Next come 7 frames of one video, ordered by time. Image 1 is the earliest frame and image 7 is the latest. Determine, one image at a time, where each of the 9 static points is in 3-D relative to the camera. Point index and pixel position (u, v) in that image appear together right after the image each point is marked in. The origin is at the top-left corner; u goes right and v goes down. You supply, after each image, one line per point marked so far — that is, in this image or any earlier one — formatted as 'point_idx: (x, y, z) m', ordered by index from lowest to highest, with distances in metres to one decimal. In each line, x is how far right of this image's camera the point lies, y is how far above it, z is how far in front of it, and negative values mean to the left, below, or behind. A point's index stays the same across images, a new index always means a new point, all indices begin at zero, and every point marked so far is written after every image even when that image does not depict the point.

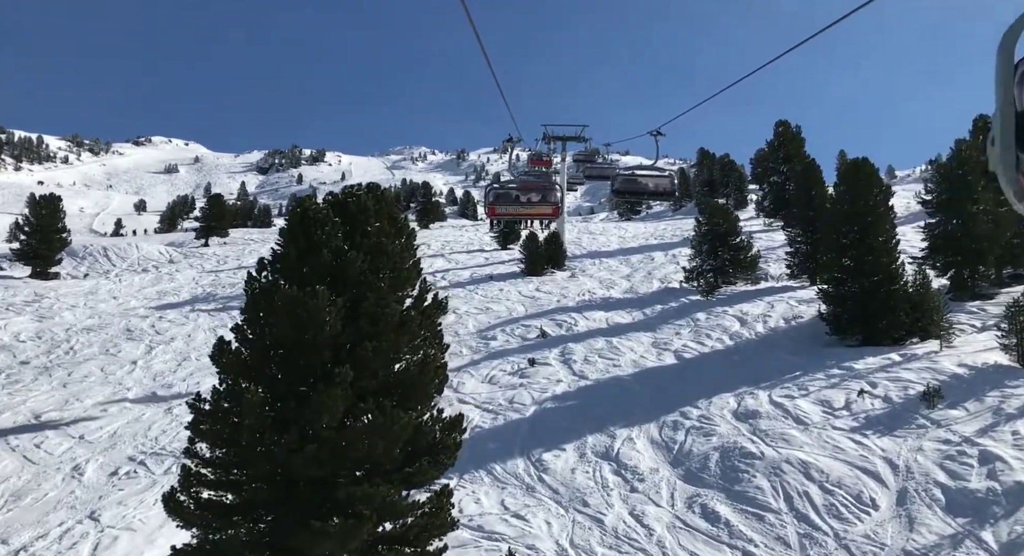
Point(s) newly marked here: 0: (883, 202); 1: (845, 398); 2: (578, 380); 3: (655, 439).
0: (+10.3, +2.1, +19.3) m
1: (+7.3, -2.6, +15.2) m
2: (+1.8, -2.8, +18.7) m
3: (+3.1, -3.5, +14.9) m
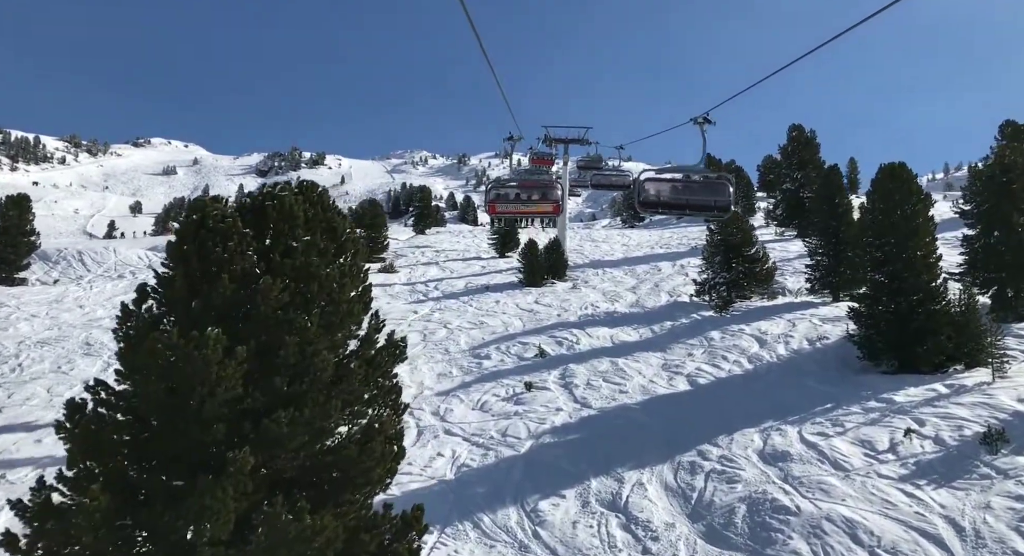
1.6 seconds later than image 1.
0: (+10.2, +1.6, +17.3) m
1: (+7.1, -3.0, +13.2) m
2: (+1.6, -3.1, +16.7) m
3: (+2.9, -3.8, +12.8) m
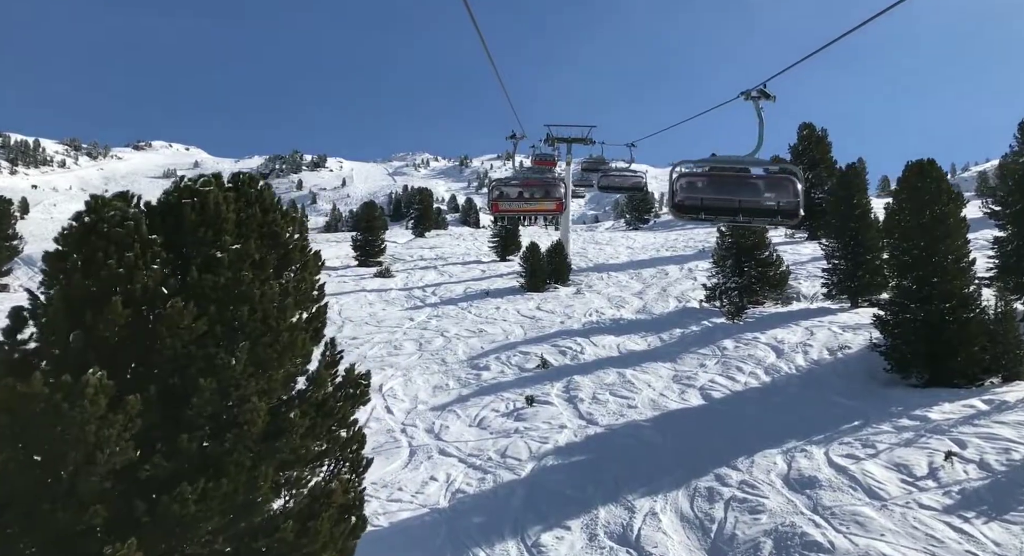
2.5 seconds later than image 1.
0: (+10.2, +1.5, +16.0) m
1: (+7.1, -3.2, +11.9) m
2: (+1.6, -3.3, +15.4) m
3: (+2.9, -3.9, +11.6) m
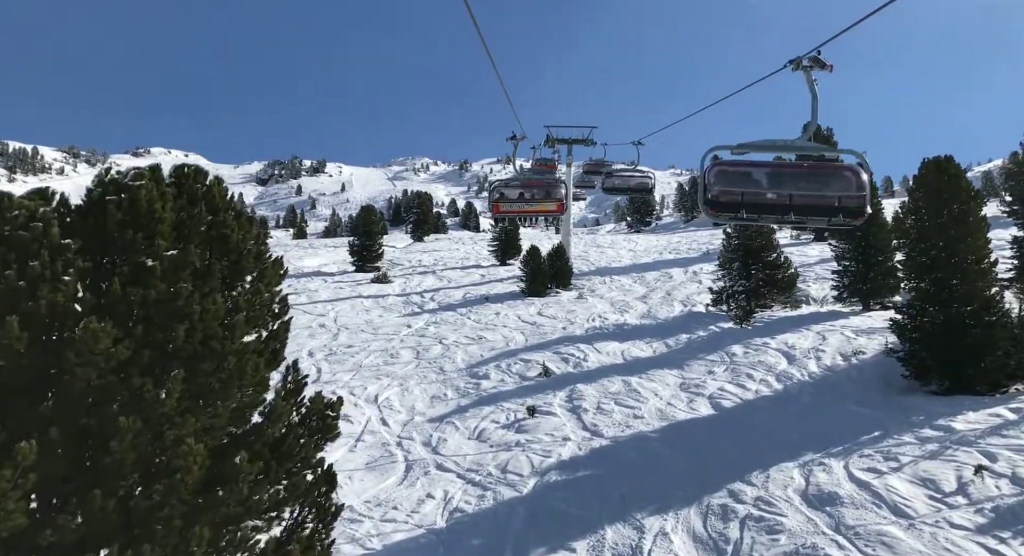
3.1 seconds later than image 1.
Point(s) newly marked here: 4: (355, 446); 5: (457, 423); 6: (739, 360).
0: (+10.2, +1.5, +15.3) m
1: (+7.1, -3.2, +11.2) m
2: (+1.7, -3.4, +14.7) m
3: (+2.9, -4.0, +10.9) m
4: (-3.4, -3.7, +15.2) m
5: (-1.3, -3.4, +16.2) m
6: (+6.0, -2.2, +18.5) m
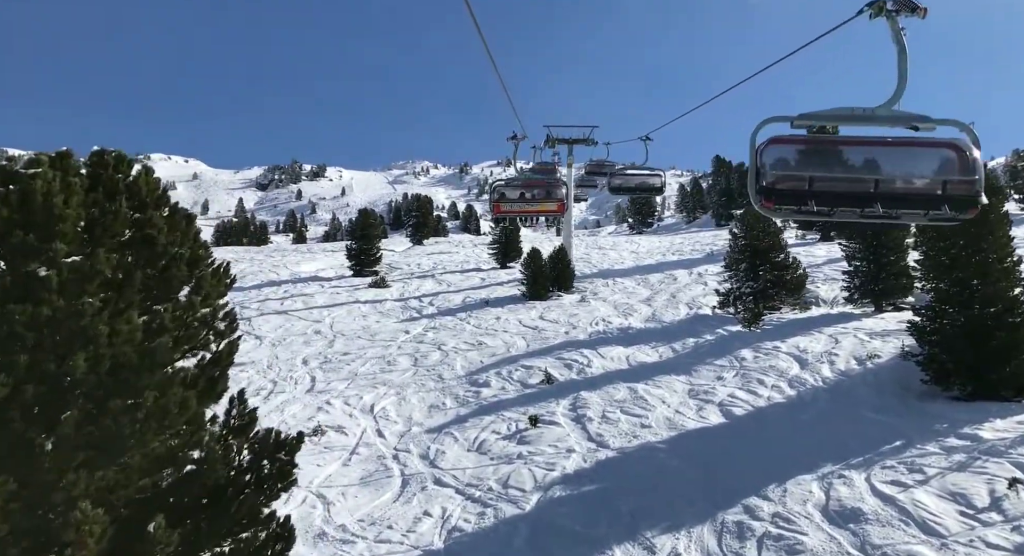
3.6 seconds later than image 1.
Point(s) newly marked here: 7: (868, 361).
0: (+10.2, +1.5, +14.6) m
1: (+7.1, -3.2, +10.5) m
2: (+1.7, -3.4, +14.0) m
3: (+2.9, -4.1, +10.2) m
4: (-3.4, -3.8, +14.5) m
5: (-1.2, -3.5, +15.5) m
6: (+6.1, -2.2, +17.8) m
7: (+8.6, -2.0, +16.9) m
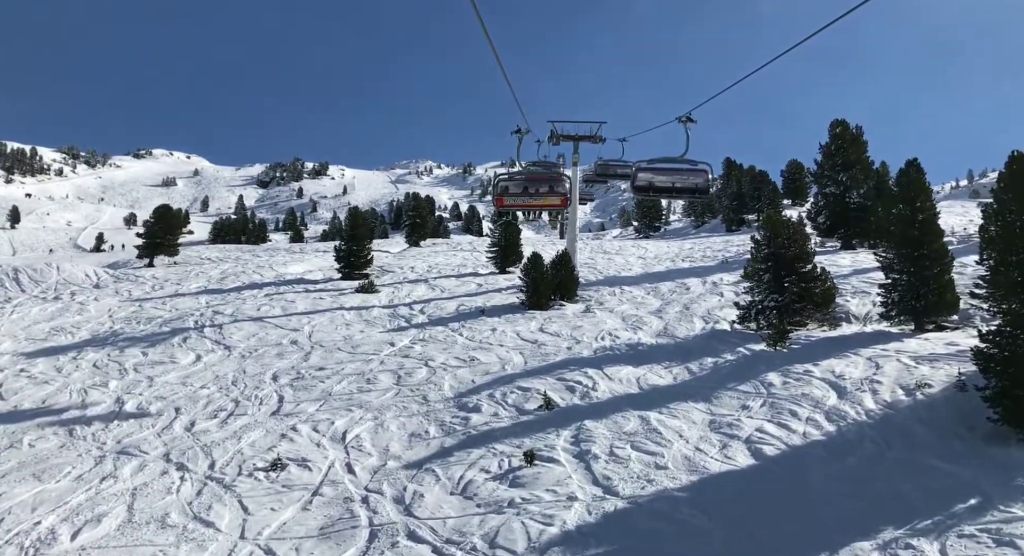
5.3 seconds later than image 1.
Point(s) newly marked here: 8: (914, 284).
0: (+10.1, +1.1, +12.3) m
1: (+7.0, -3.5, +8.2) m
2: (+1.5, -3.7, +11.7) m
3: (+2.8, -4.3, +7.9) m
4: (-3.6, -4.0, +12.3) m
5: (-1.4, -3.7, +13.2) m
6: (+5.9, -2.5, +15.5) m
7: (+8.5, -2.4, +14.6) m
8: (+10.9, -0.2, +19.1) m
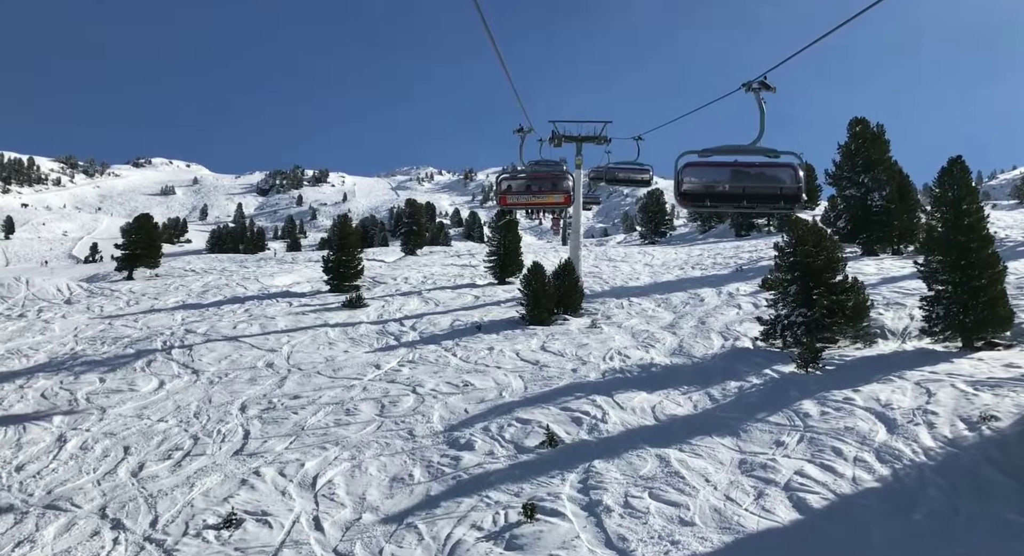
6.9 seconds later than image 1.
0: (+10.0, +0.9, +10.3) m
1: (+6.9, -3.8, +6.1) m
2: (+1.5, -4.0, +9.7) m
3: (+2.7, -4.6, +5.8) m
4: (-3.6, -4.3, +10.2) m
5: (-1.4, -4.0, +11.2) m
6: (+5.9, -2.8, +13.4) m
7: (+8.5, -2.6, +12.5) m
8: (+10.9, -0.4, +17.0) m
